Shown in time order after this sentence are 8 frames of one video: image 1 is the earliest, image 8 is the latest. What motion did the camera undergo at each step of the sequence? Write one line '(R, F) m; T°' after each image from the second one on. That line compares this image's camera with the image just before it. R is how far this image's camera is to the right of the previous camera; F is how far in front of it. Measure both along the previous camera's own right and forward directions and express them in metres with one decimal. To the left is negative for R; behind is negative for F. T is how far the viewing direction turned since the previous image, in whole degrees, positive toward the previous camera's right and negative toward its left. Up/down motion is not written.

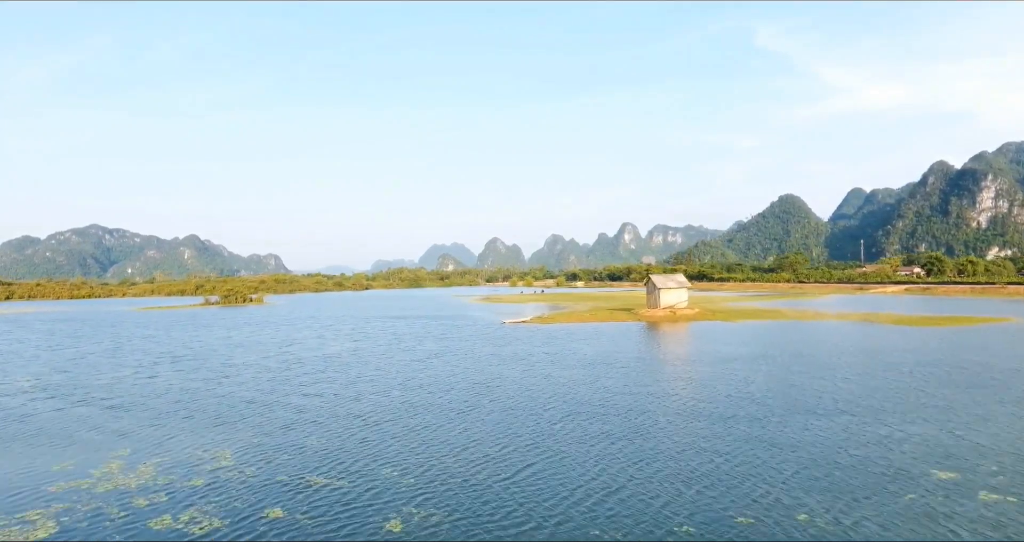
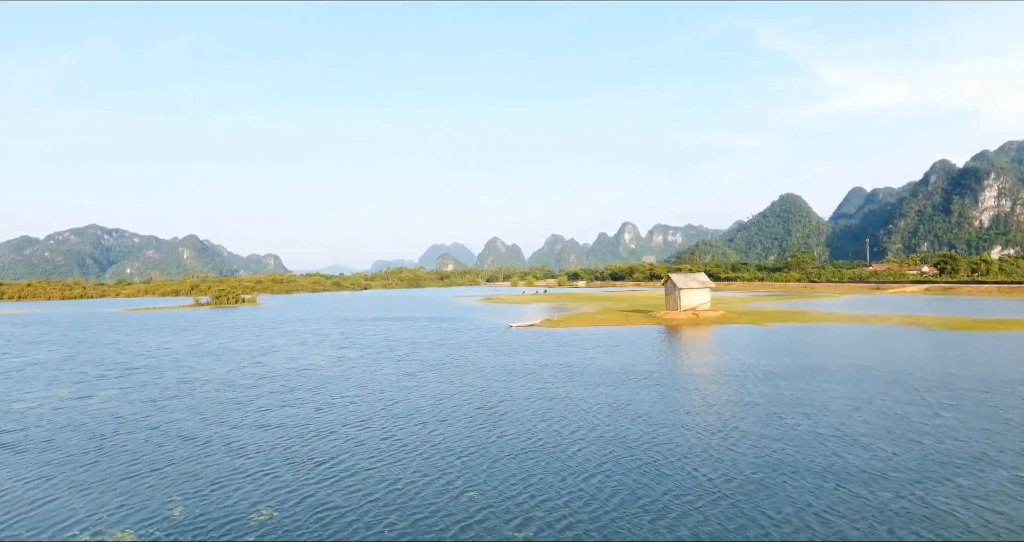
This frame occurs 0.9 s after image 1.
(-0.4, +3.9) m; 0°
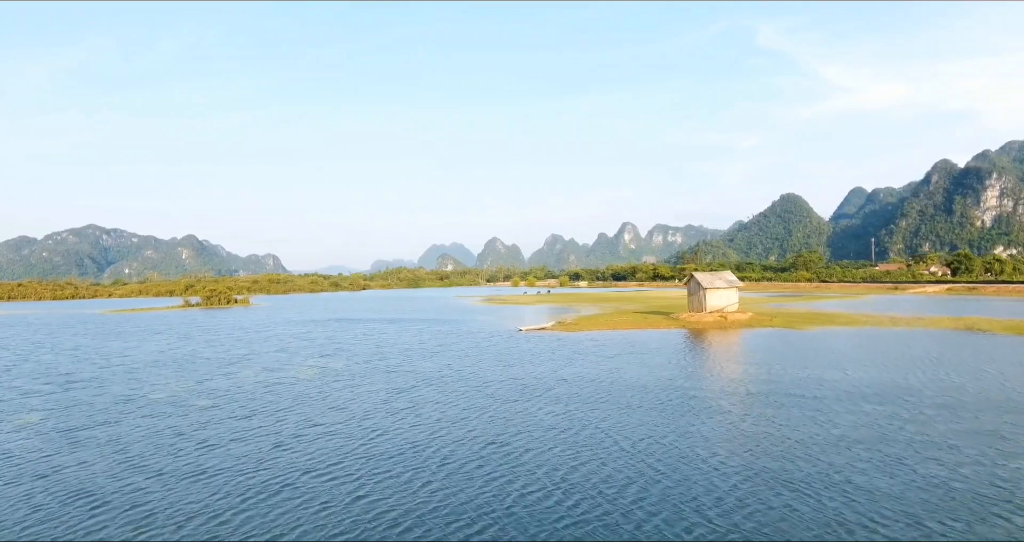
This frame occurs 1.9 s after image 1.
(-0.6, +3.8) m; 0°
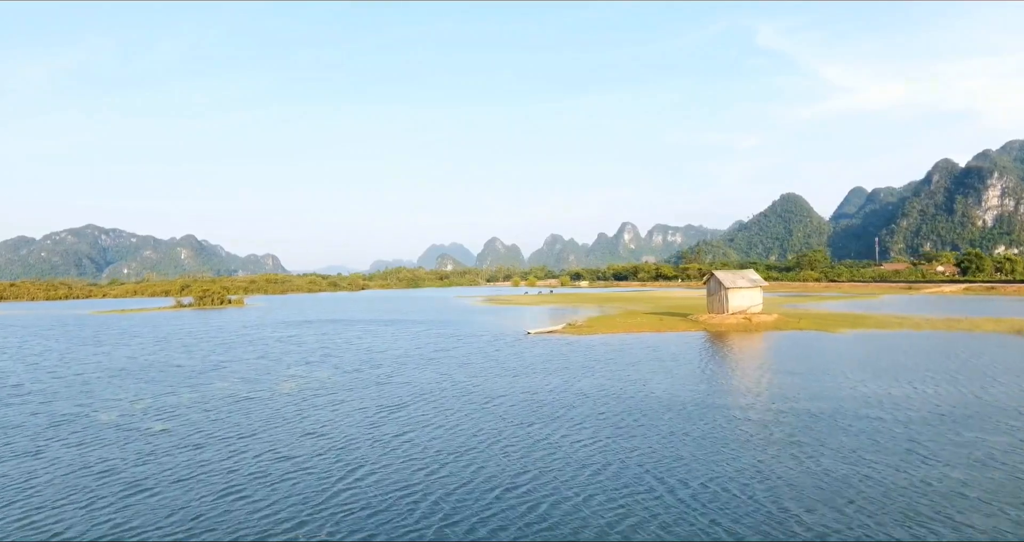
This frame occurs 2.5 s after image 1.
(-0.5, +2.8) m; 0°
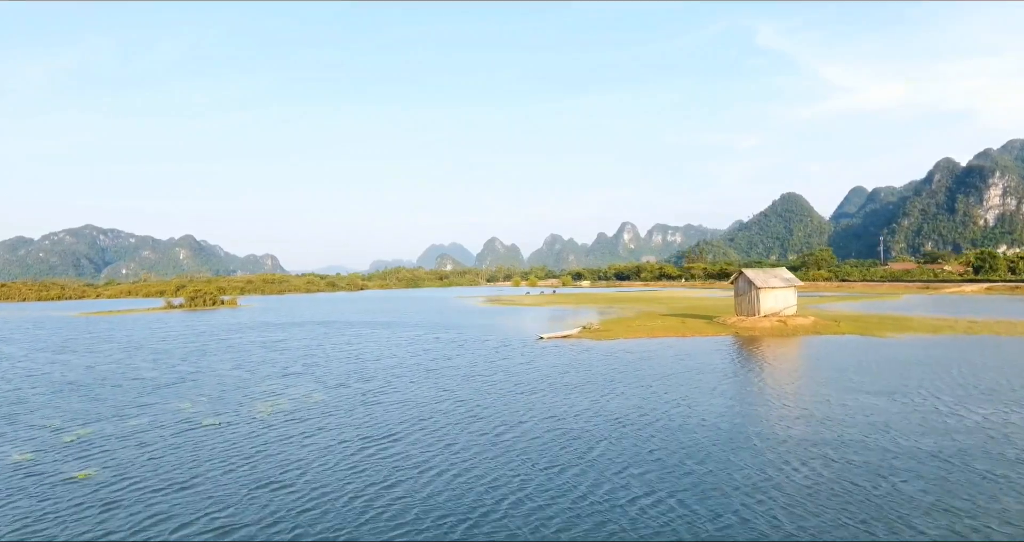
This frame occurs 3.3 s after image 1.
(-0.6, +3.3) m; 0°
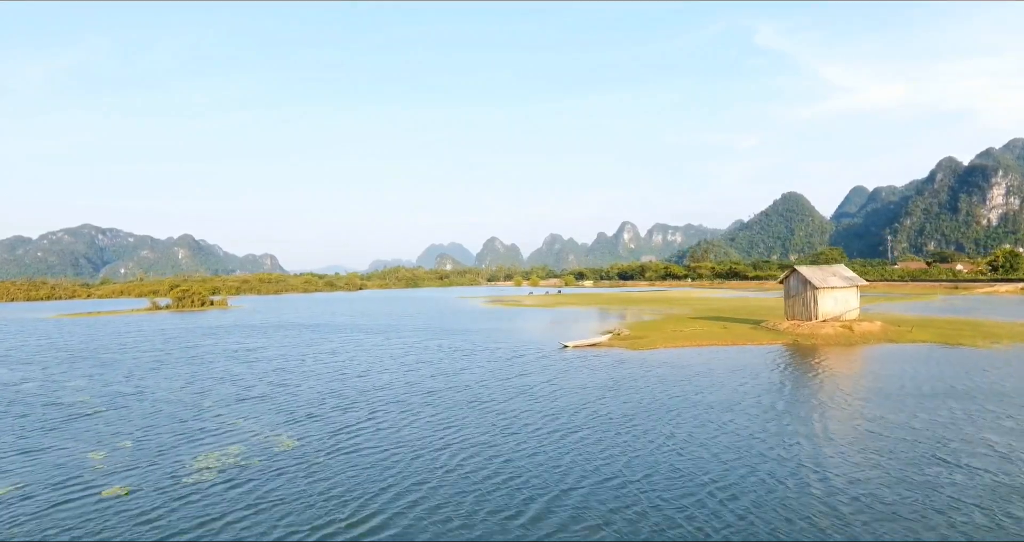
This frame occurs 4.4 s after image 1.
(-0.8, +4.6) m; 0°
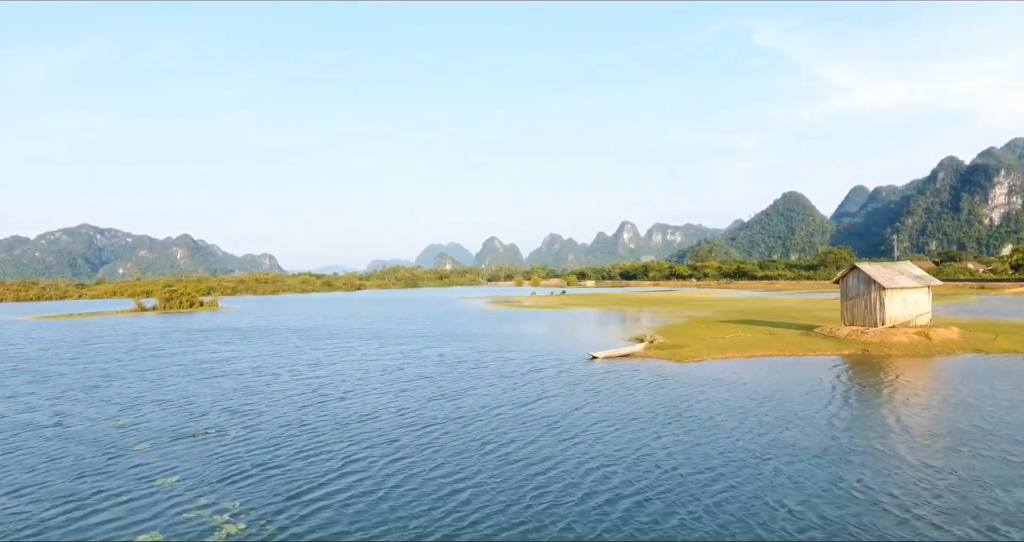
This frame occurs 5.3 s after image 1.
(-0.7, +4.0) m; 0°
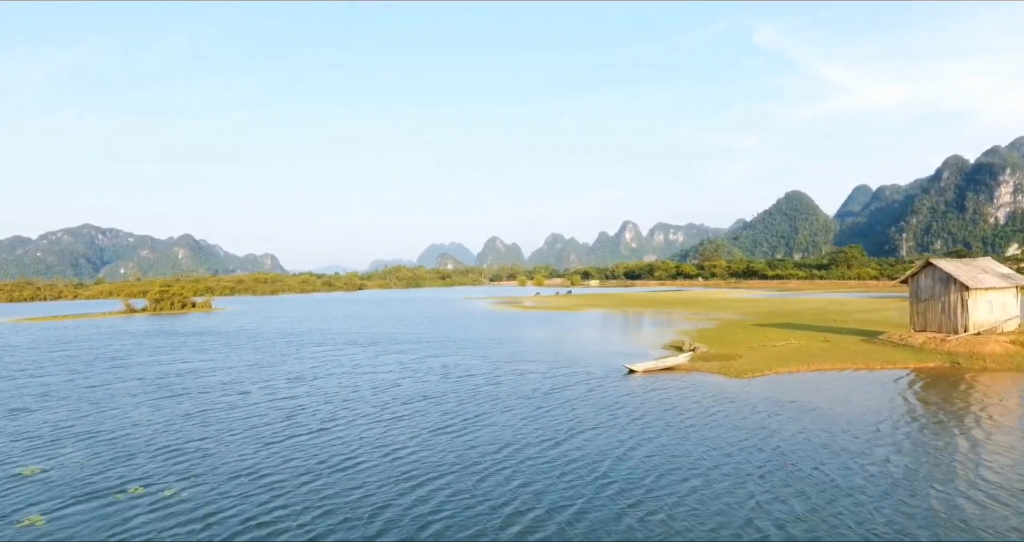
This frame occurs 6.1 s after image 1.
(-0.6, +3.5) m; 0°
